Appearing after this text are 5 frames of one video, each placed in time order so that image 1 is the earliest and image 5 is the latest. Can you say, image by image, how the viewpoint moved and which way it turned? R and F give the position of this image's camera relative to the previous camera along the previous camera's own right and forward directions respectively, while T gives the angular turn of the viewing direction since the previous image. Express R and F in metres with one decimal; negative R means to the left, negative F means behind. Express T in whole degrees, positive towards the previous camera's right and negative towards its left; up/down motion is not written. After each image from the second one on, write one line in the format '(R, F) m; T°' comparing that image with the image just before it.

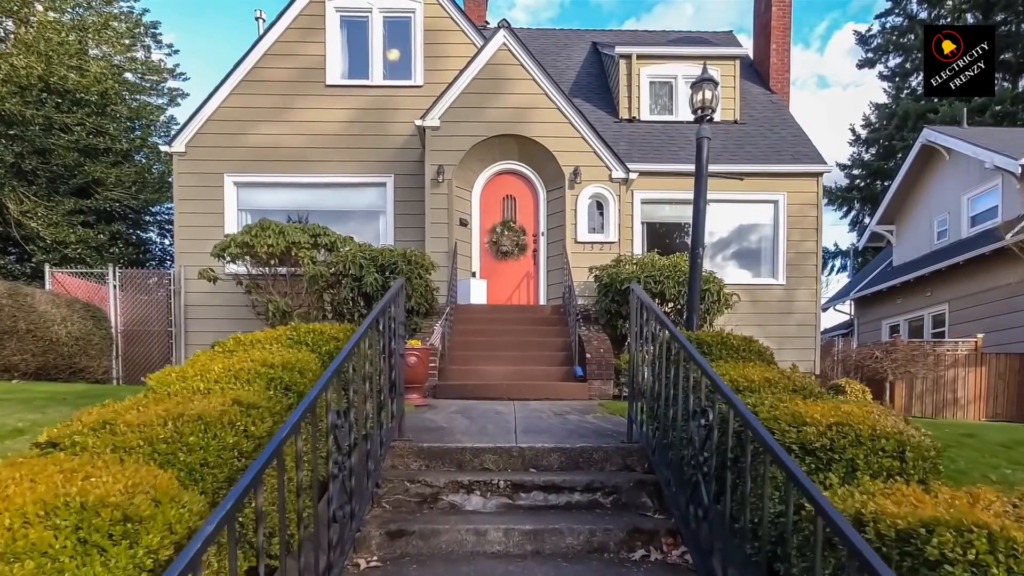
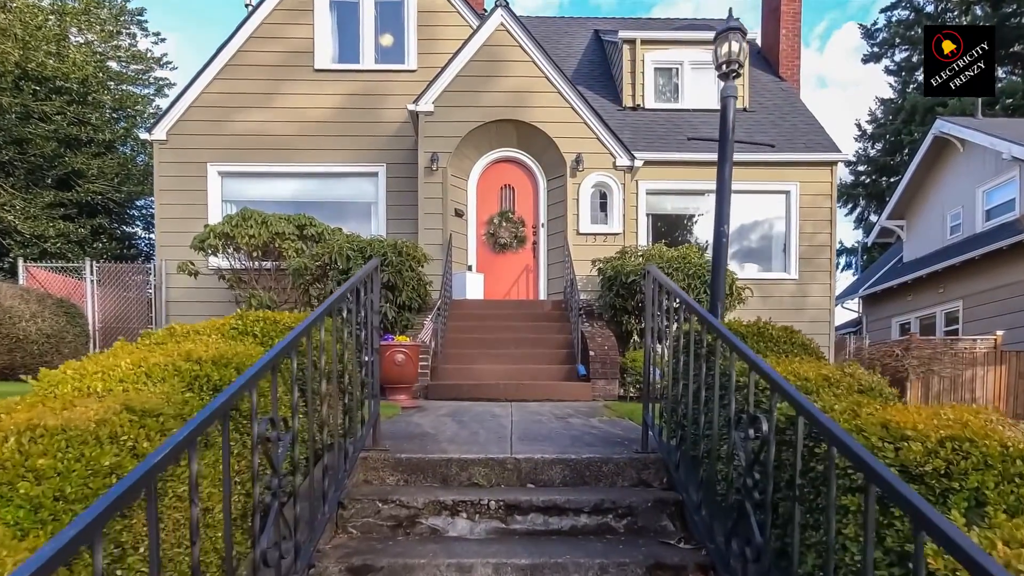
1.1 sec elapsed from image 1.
(0.0, +0.6) m; 0°
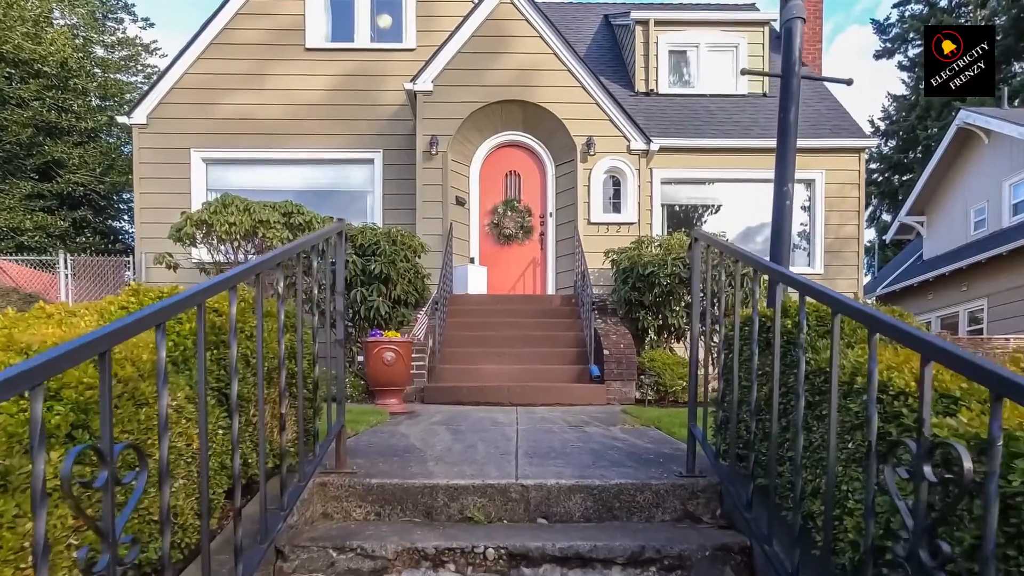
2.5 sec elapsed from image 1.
(0.0, +0.8) m; -1°
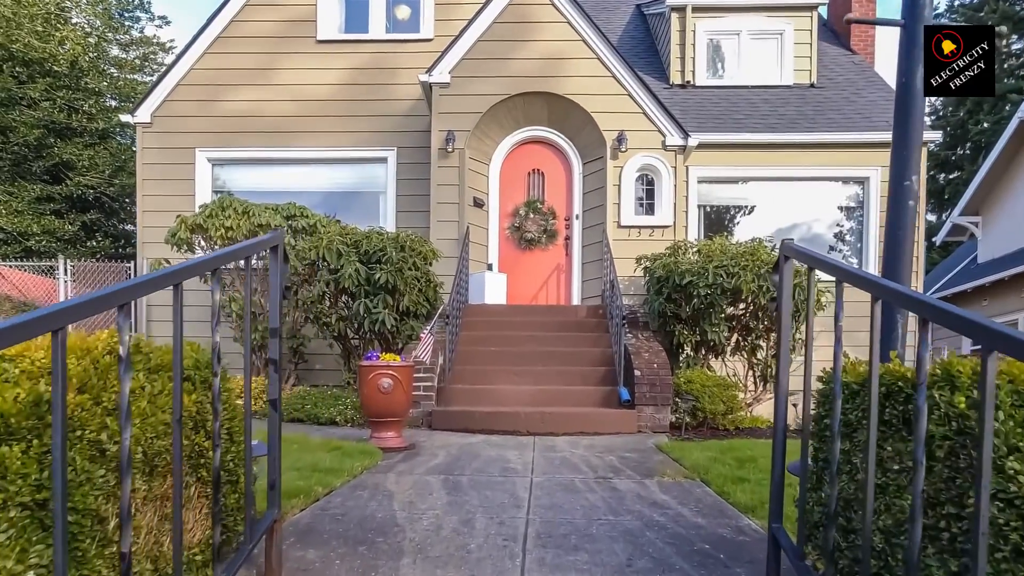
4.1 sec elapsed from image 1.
(+0.1, +0.8) m; -3°
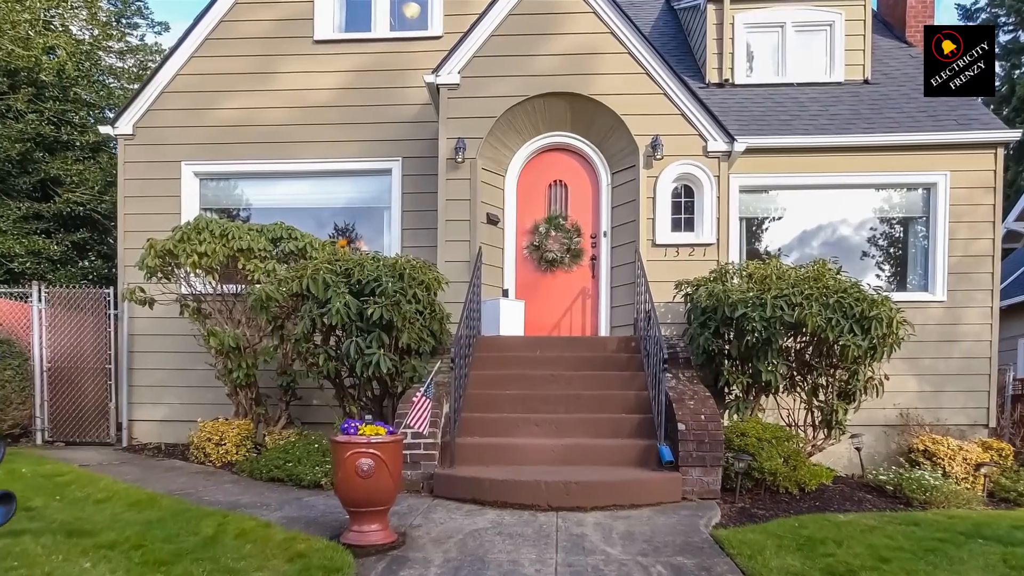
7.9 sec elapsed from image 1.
(0.0, +1.1) m; -2°
